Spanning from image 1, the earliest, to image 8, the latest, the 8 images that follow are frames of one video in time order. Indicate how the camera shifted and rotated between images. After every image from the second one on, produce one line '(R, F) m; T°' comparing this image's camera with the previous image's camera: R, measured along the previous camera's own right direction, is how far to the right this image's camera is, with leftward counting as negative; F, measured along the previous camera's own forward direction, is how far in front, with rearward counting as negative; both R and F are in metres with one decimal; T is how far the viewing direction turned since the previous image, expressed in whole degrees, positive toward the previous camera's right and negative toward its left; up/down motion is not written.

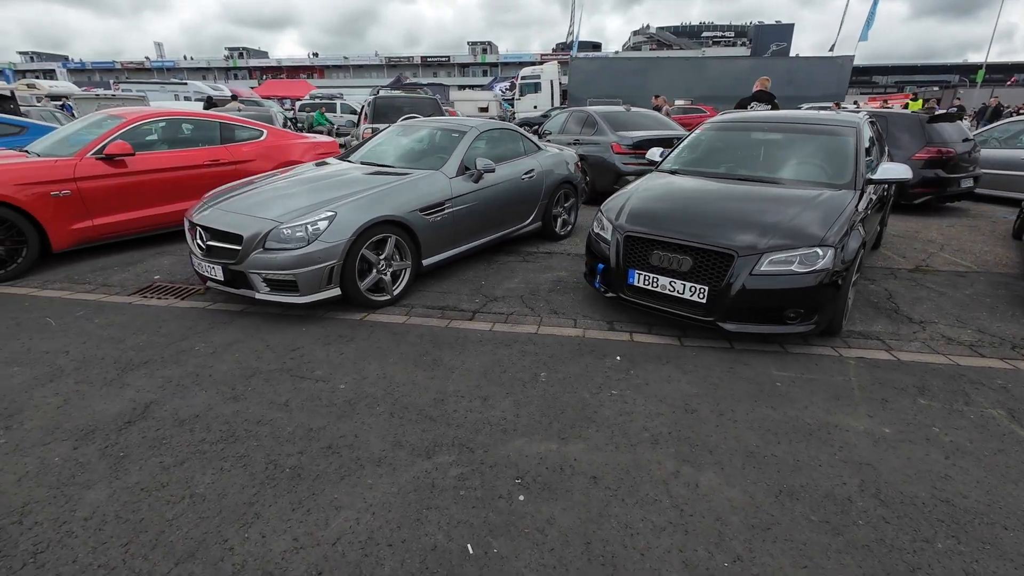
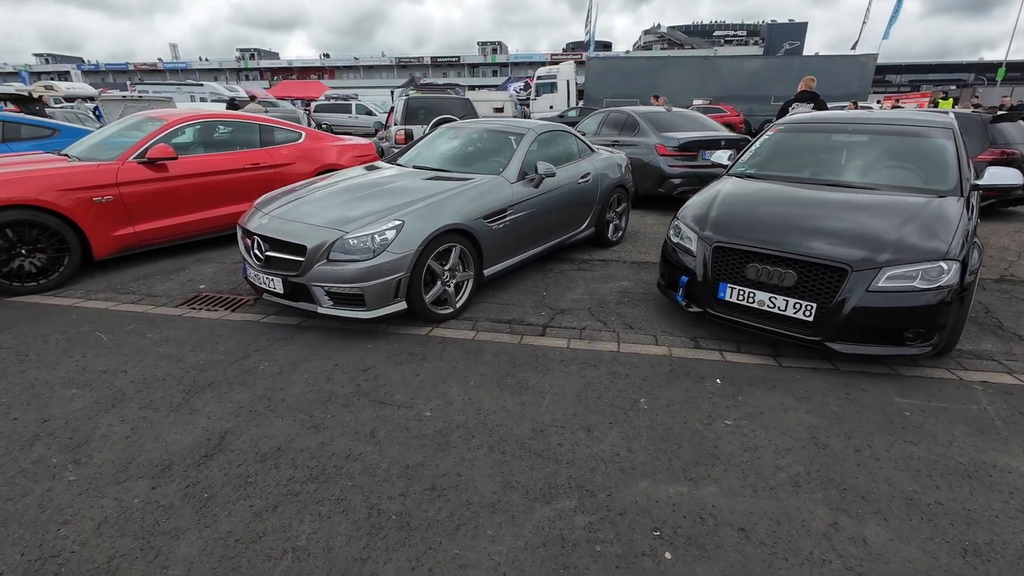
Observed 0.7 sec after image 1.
(-0.5, +0.2) m; -1°
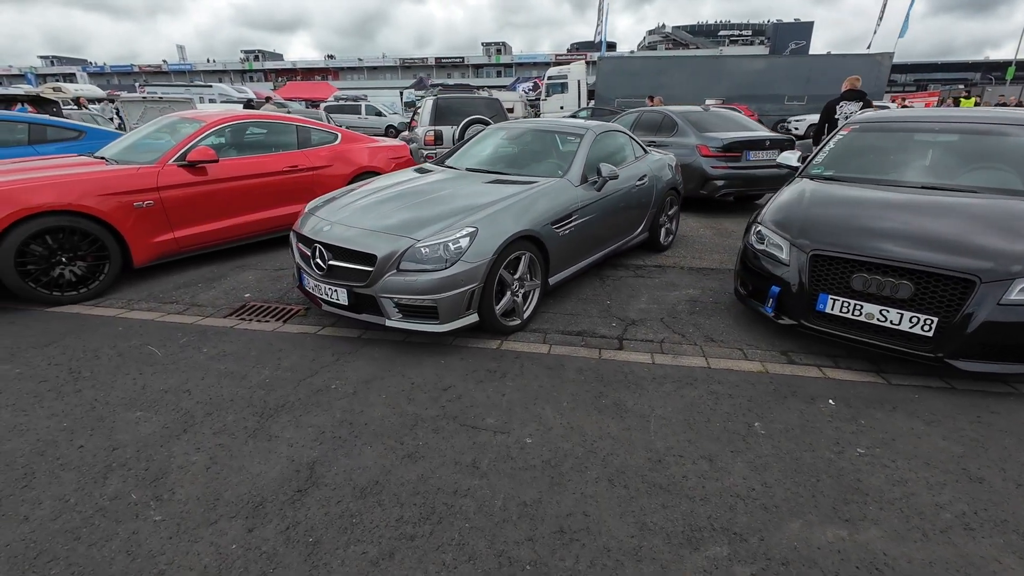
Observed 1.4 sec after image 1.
(-0.5, +0.2) m; 0°
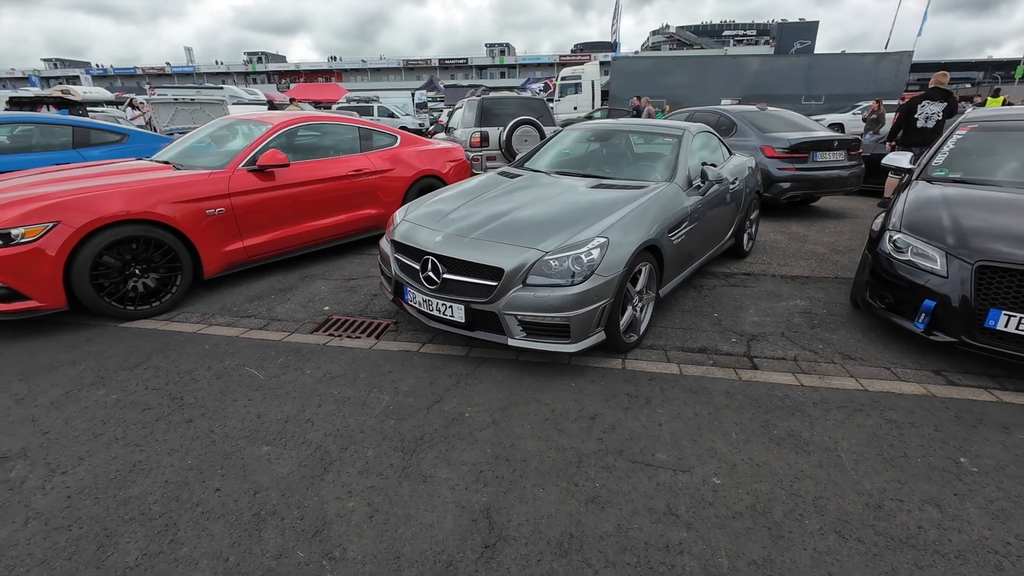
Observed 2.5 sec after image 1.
(-0.8, +0.3) m; 0°
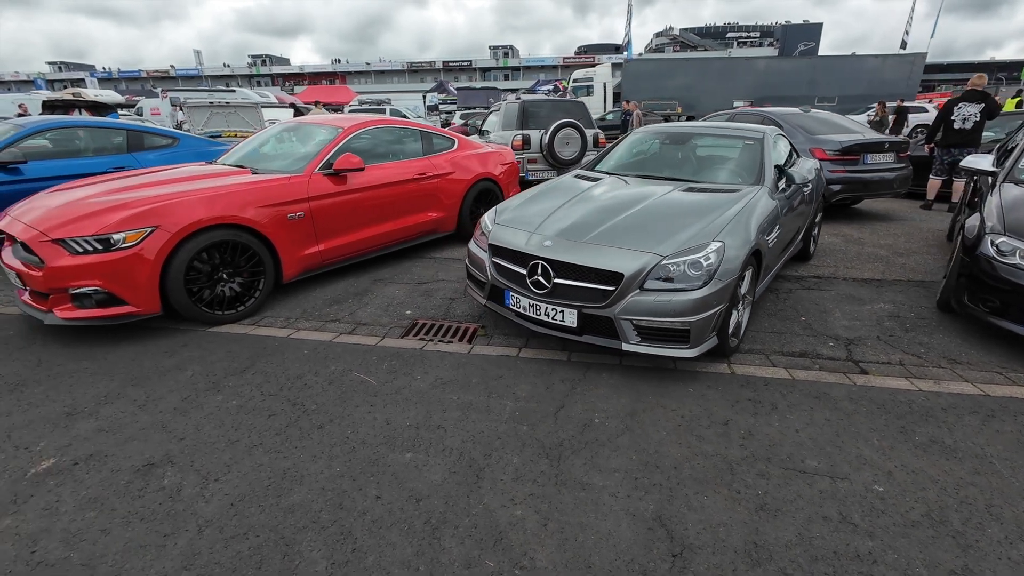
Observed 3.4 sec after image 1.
(-0.7, 0.0) m; 0°
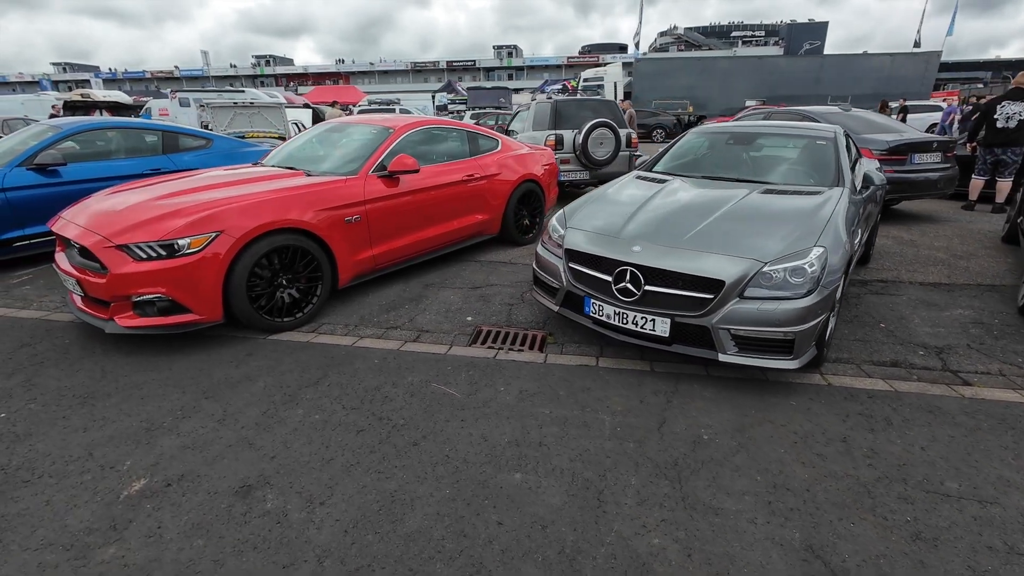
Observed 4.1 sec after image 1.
(-0.5, +0.1) m; 0°
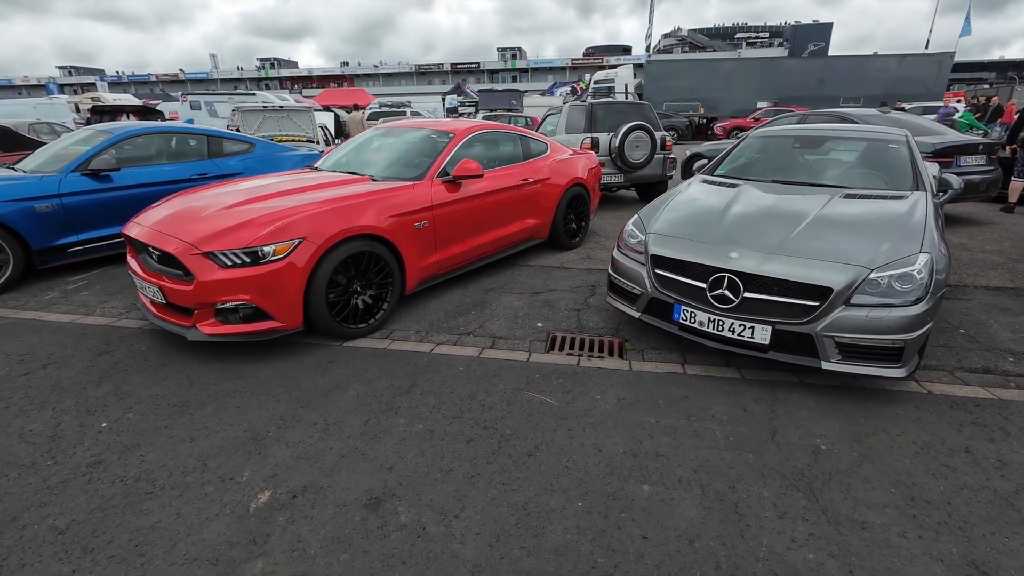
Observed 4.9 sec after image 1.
(-0.5, 0.0) m; 0°
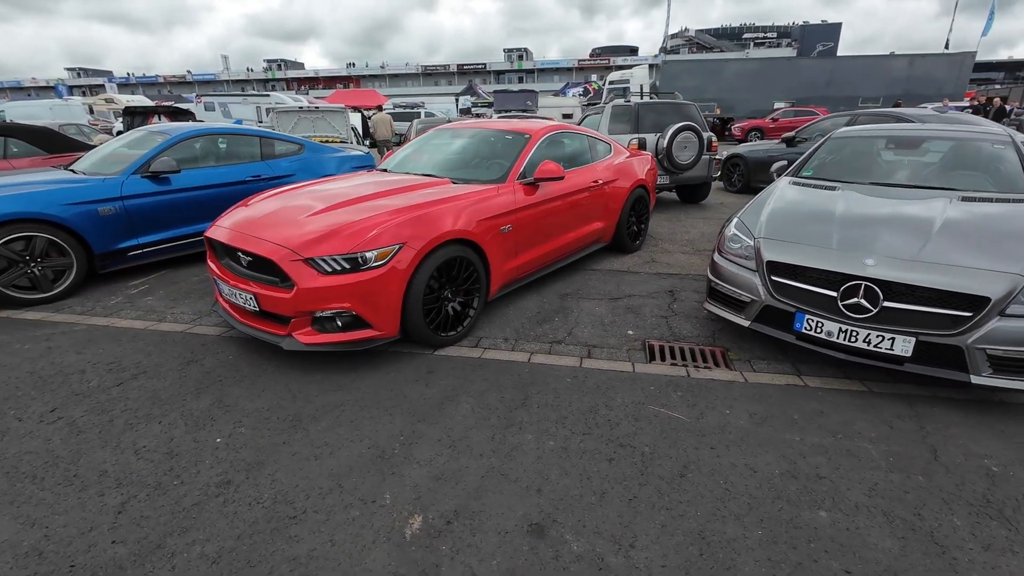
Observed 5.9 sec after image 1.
(-0.6, +0.1) m; 0°
